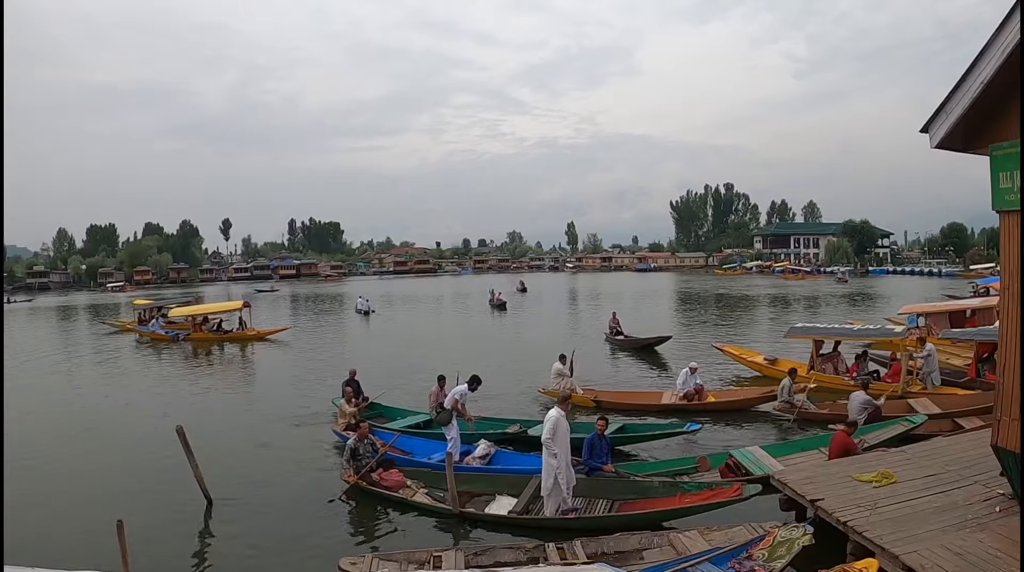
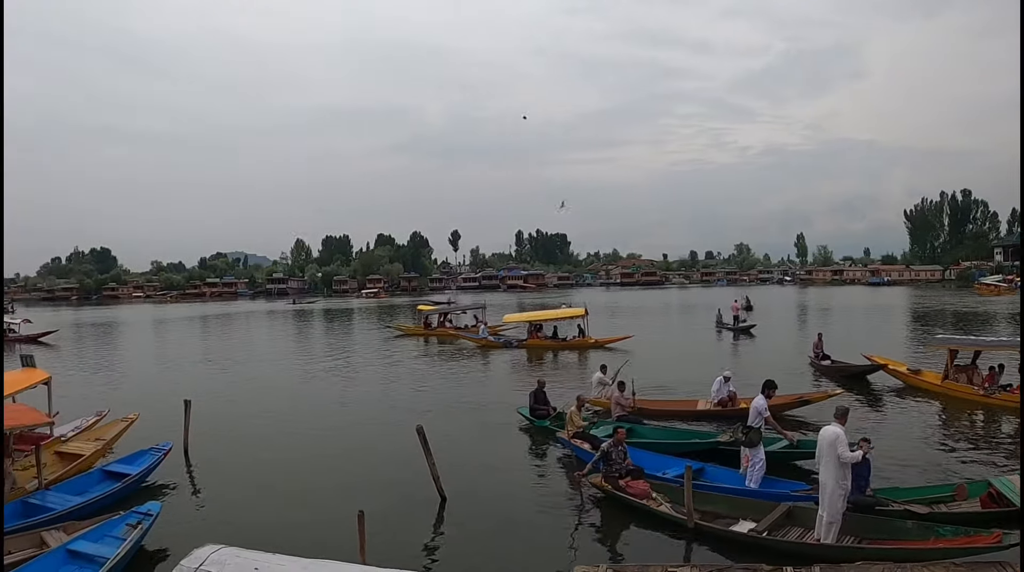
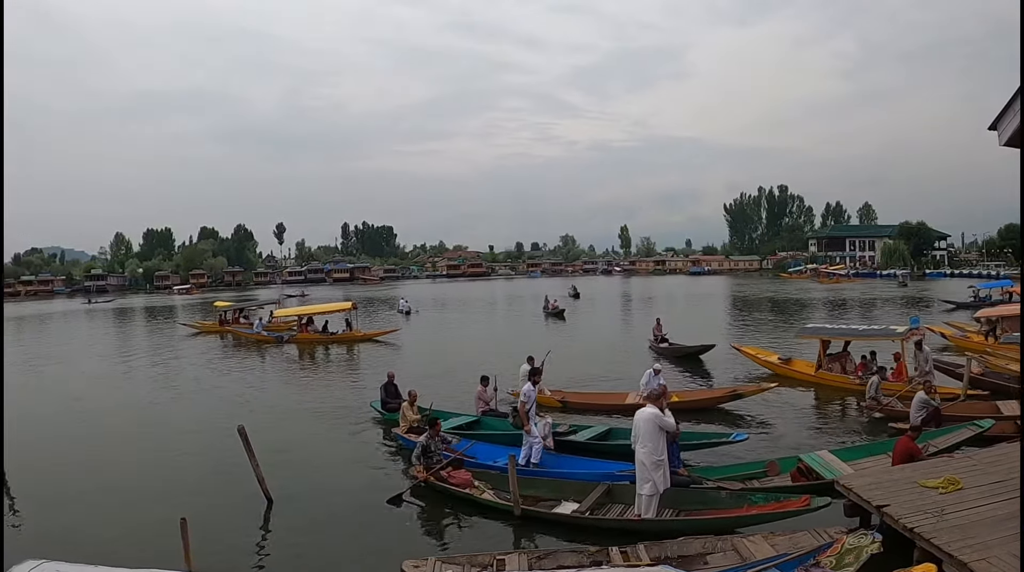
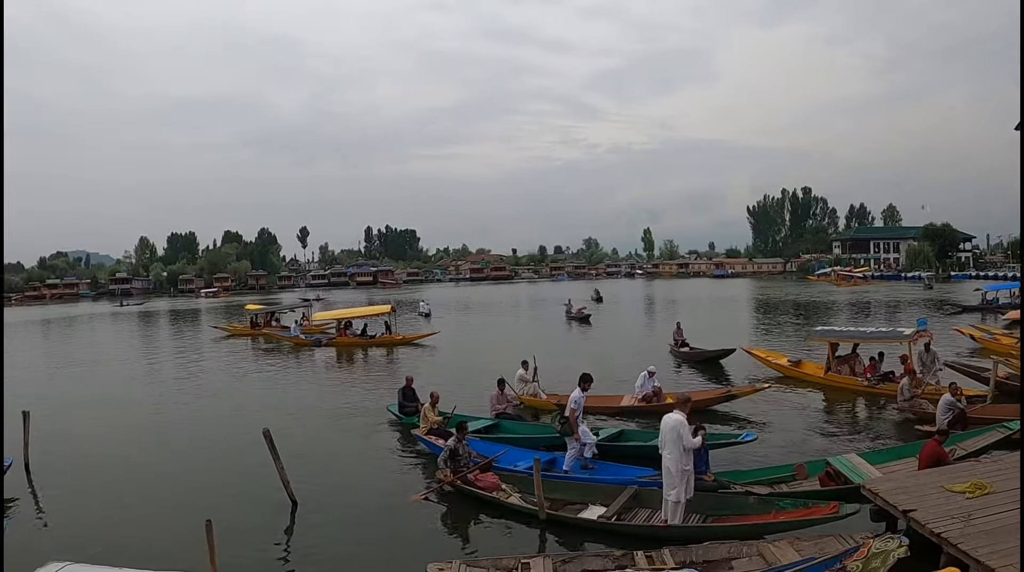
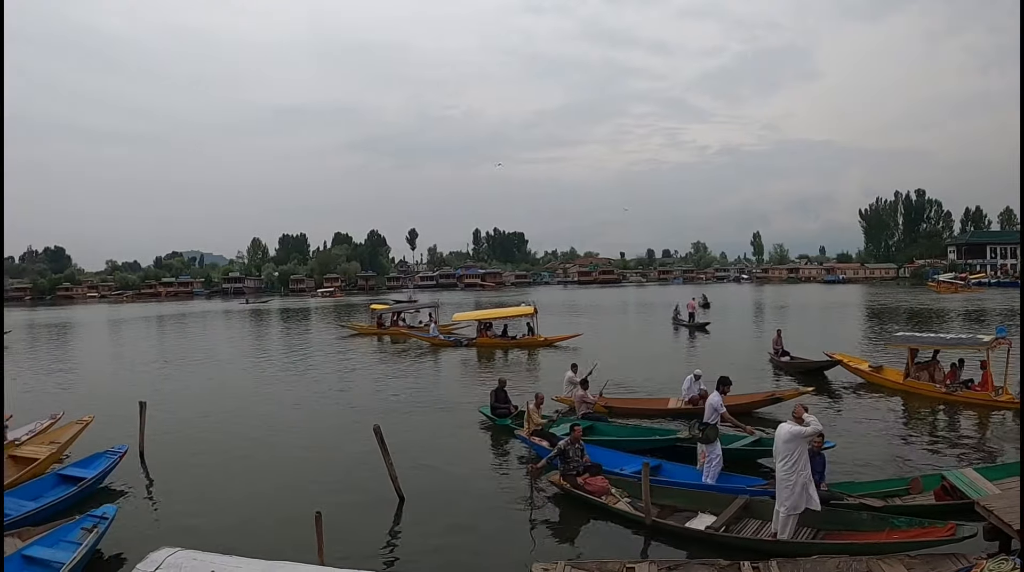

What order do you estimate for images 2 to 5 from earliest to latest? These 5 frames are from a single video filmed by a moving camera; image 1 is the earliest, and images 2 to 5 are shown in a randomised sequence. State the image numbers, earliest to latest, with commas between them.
3, 4, 5, 2
